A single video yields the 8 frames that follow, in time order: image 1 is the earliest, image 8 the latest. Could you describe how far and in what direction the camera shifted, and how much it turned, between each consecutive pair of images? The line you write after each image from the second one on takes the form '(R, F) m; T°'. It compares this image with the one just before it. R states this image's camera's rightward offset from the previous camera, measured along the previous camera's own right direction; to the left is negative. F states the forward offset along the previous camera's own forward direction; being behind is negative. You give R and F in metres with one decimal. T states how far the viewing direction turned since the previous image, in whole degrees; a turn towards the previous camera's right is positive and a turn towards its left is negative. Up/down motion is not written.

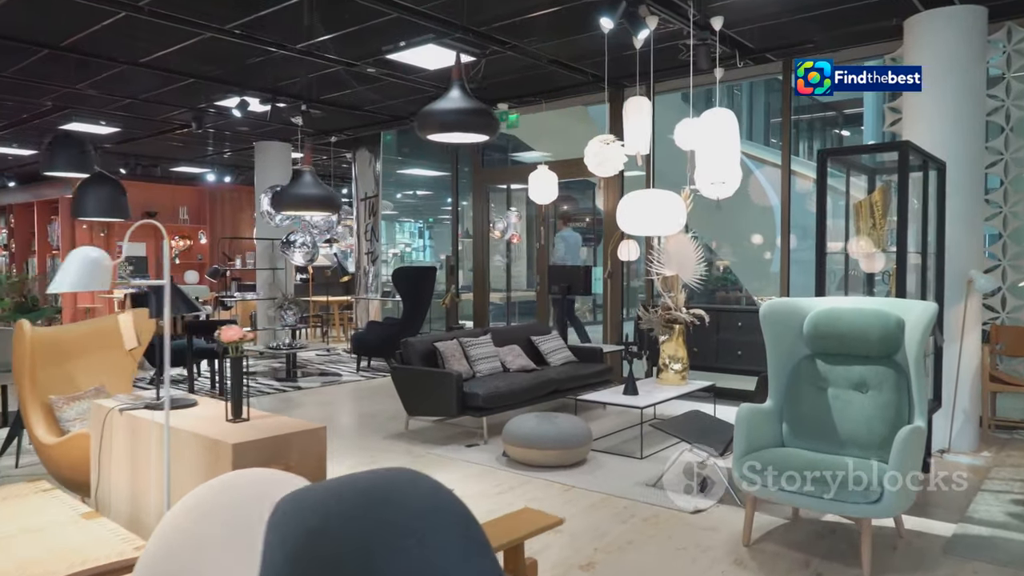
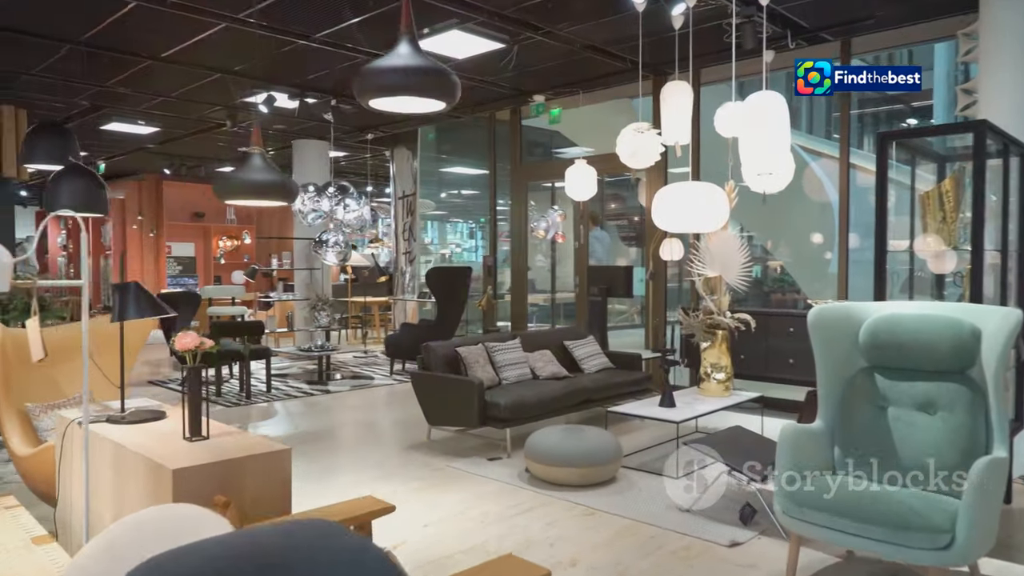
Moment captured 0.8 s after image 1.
(+0.2, +0.4) m; -4°
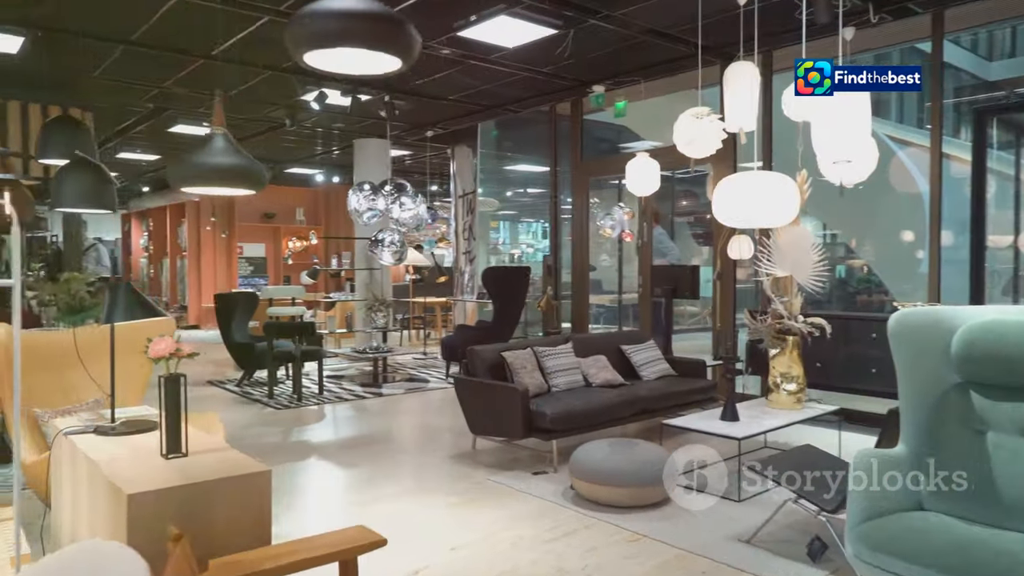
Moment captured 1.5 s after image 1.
(+0.2, +0.3) m; -6°
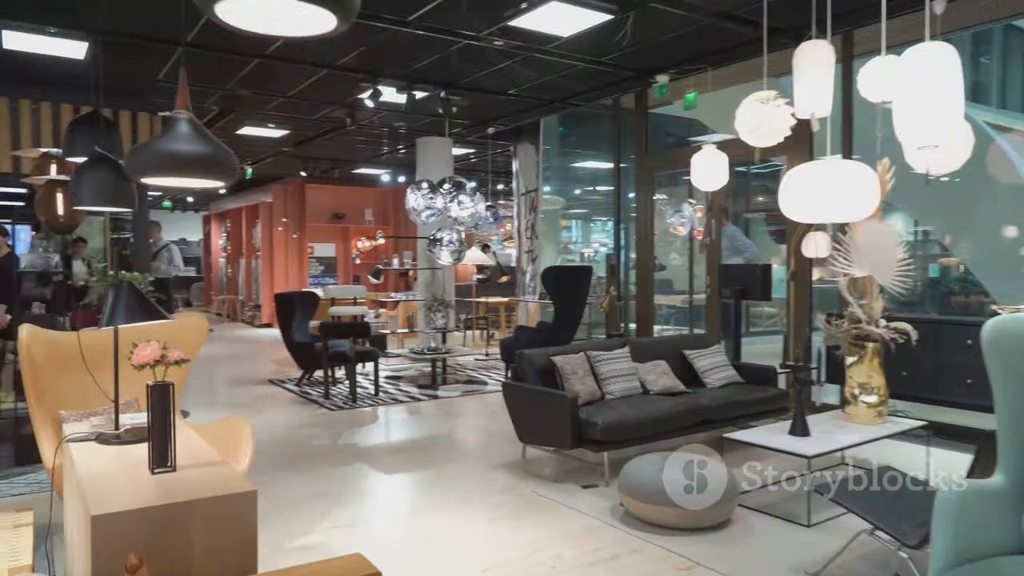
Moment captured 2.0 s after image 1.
(+0.1, +0.3) m; -6°
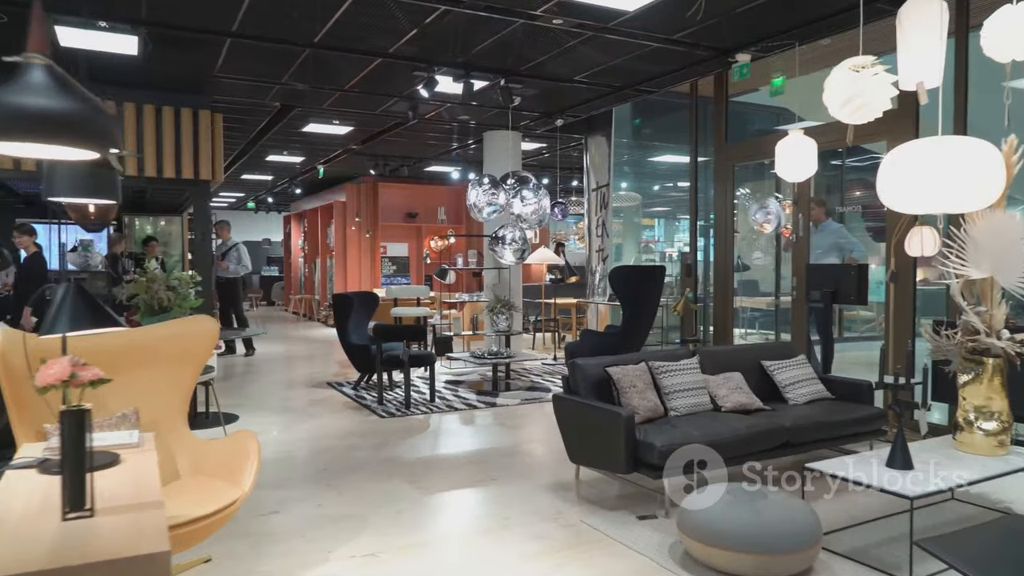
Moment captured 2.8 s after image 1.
(+0.2, +0.5) m; -6°
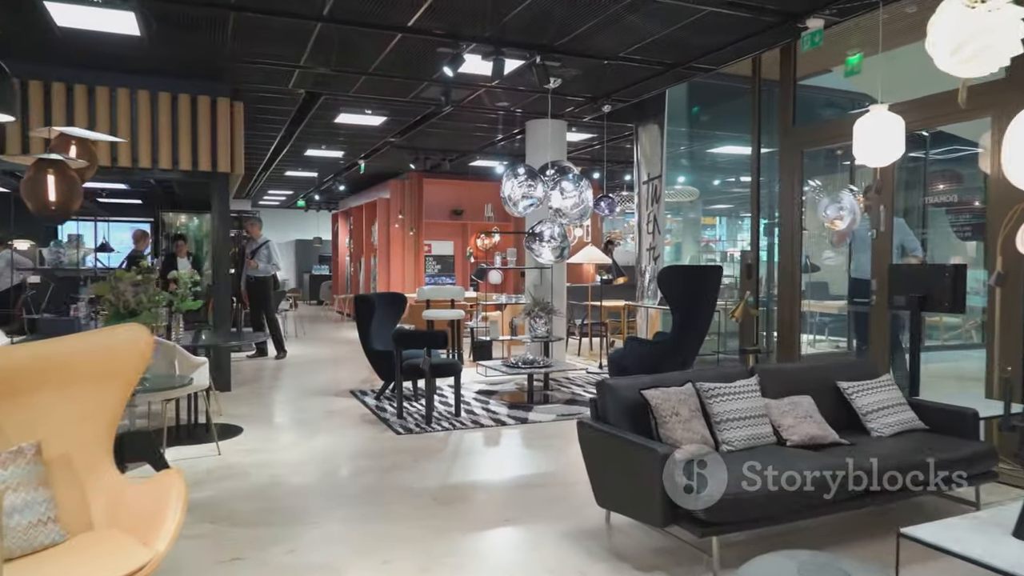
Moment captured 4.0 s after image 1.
(+0.2, +0.7) m; -5°
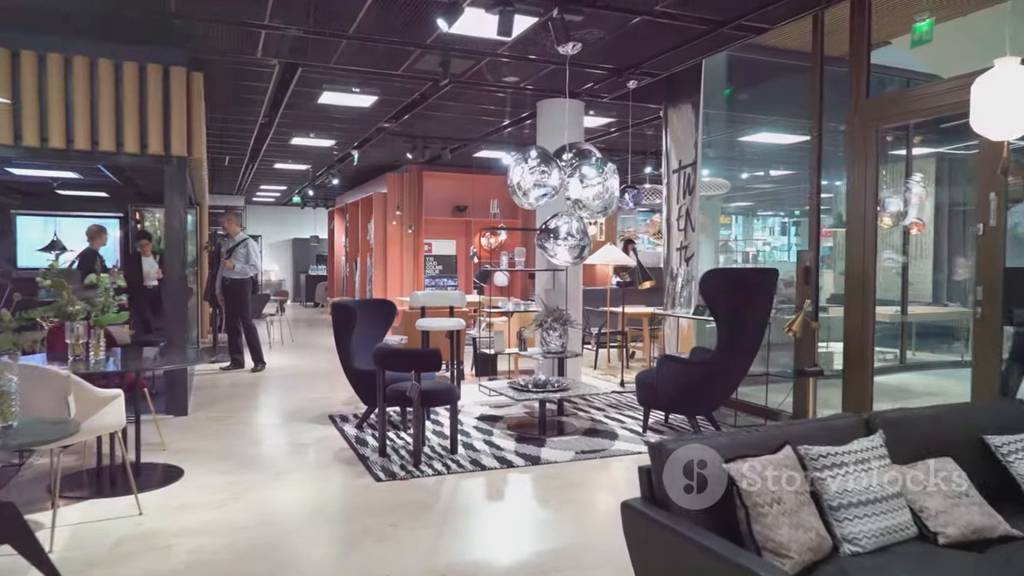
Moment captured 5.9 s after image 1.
(0.0, +1.1) m; -1°
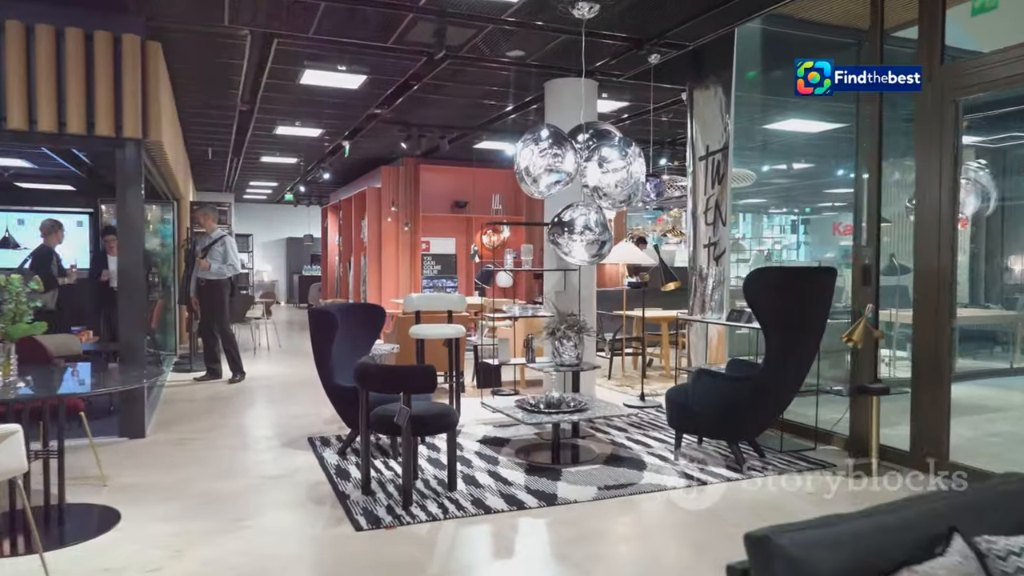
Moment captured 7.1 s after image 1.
(0.0, +0.8) m; 0°
